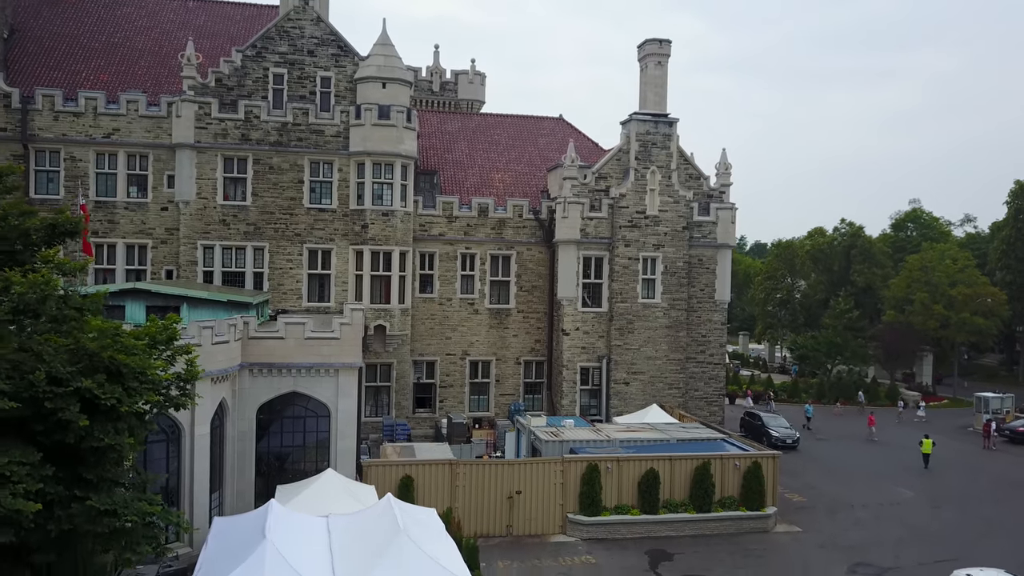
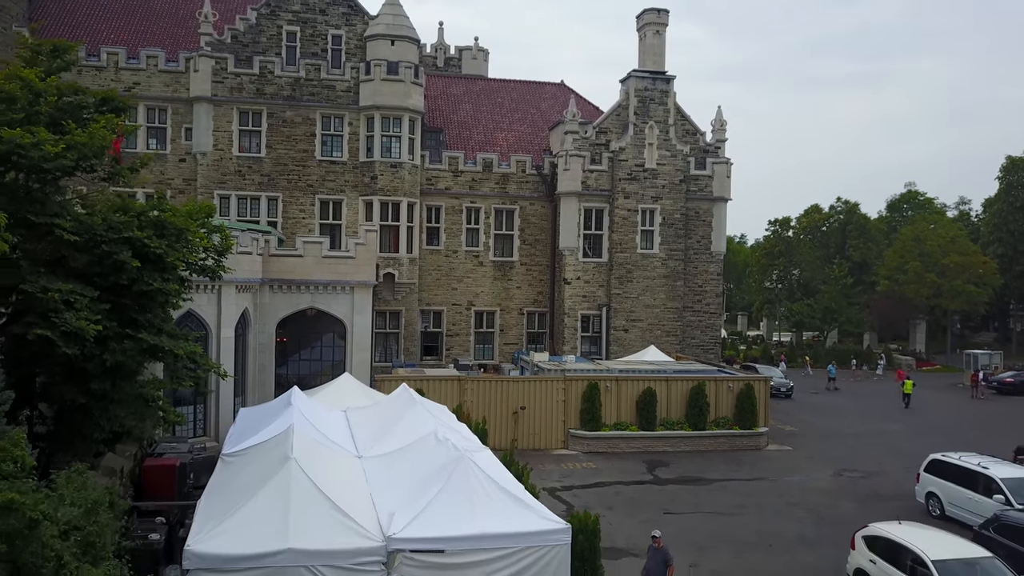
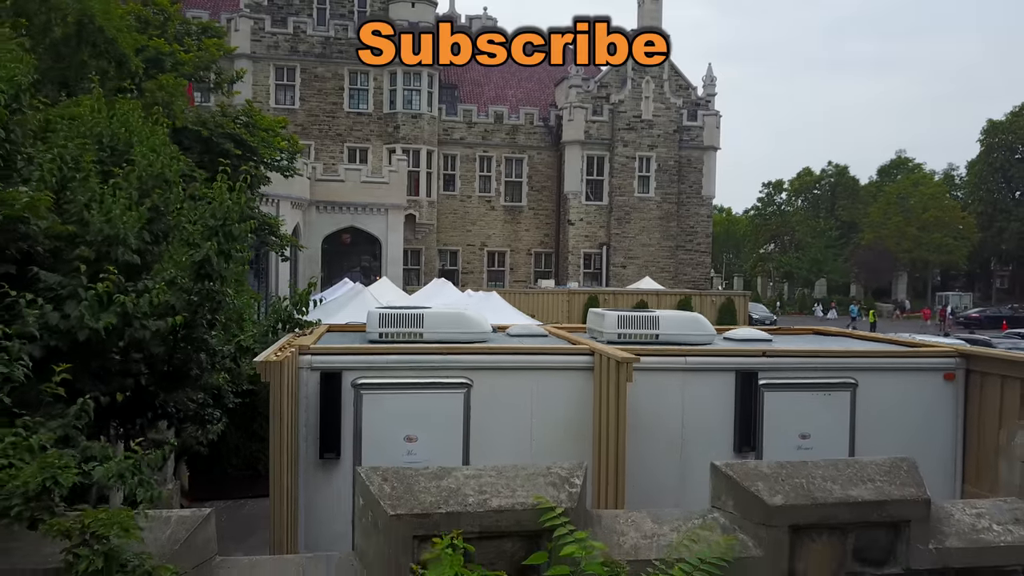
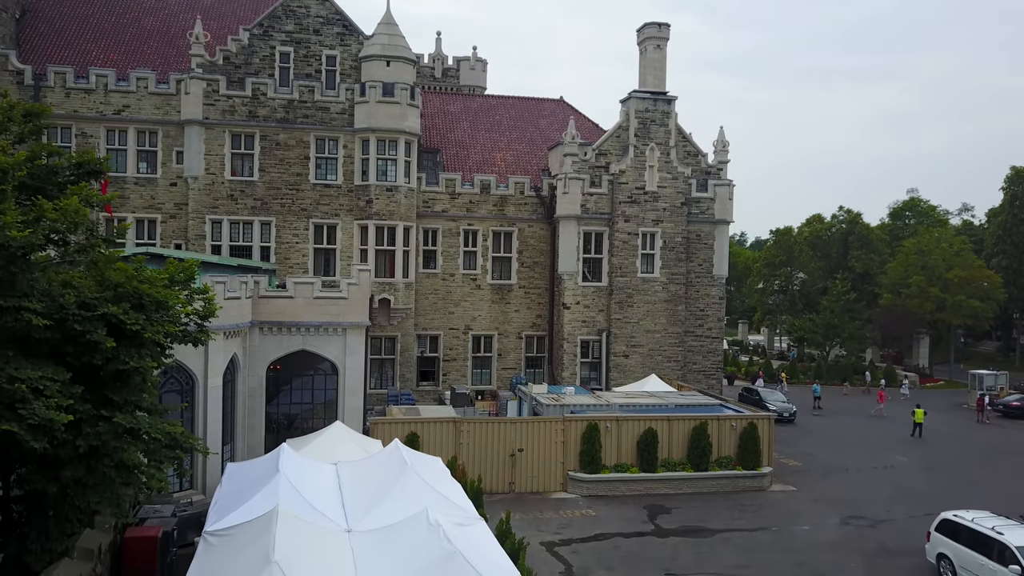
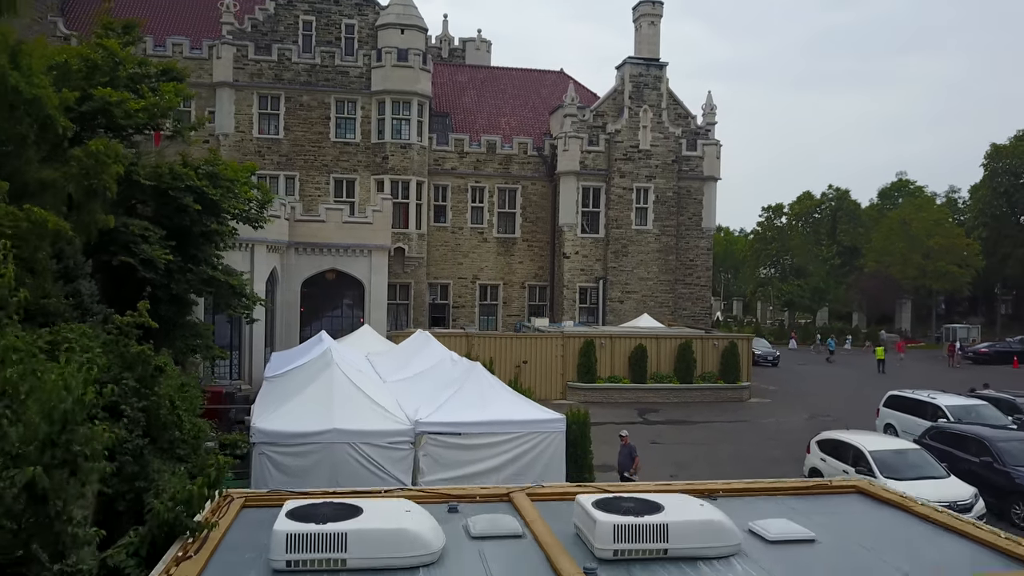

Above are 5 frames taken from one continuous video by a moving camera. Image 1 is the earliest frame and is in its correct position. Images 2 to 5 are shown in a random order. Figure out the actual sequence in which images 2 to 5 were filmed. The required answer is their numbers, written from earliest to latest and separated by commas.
4, 2, 5, 3
